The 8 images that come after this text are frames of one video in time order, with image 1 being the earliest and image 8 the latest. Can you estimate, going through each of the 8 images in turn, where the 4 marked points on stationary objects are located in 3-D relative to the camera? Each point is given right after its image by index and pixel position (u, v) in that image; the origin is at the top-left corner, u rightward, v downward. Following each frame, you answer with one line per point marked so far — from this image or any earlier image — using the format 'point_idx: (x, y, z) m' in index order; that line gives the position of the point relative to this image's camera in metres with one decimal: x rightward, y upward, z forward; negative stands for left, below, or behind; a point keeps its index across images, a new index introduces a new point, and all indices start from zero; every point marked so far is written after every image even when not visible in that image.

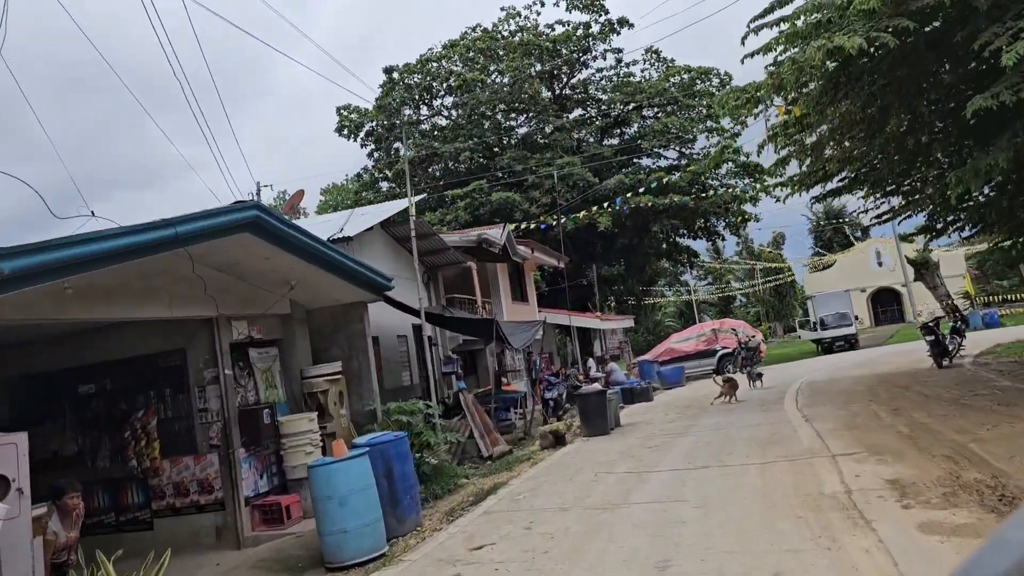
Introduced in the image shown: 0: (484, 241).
0: (-0.6, +1.0, +18.5) m
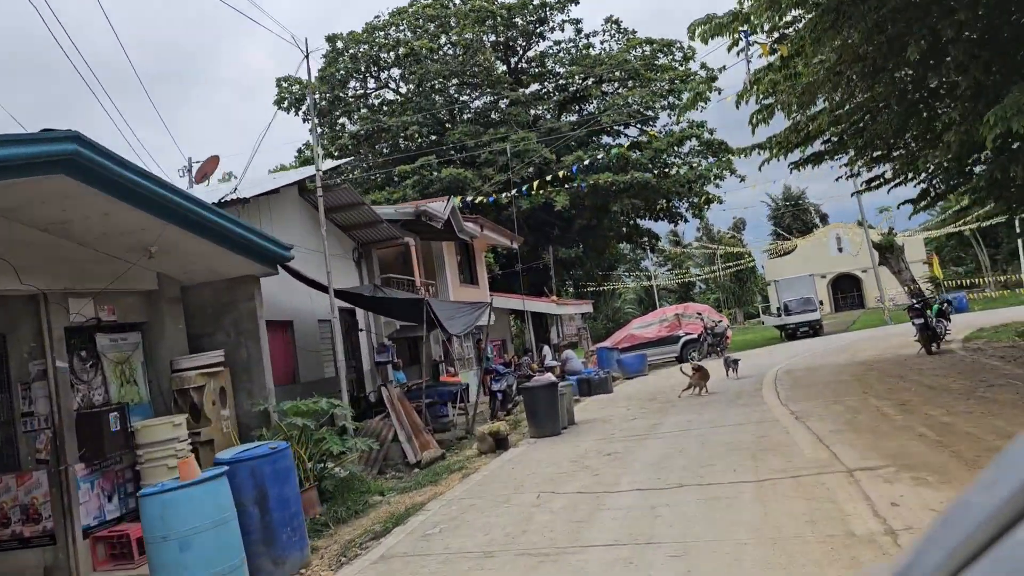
0: (-1.7, +1.4, +16.5) m
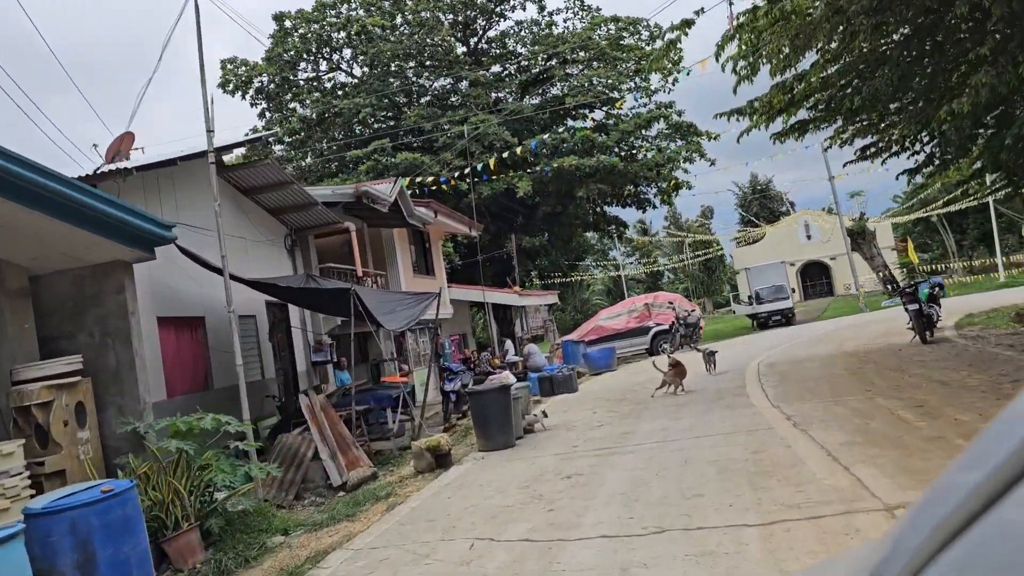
0: (-2.6, +1.6, +14.8) m
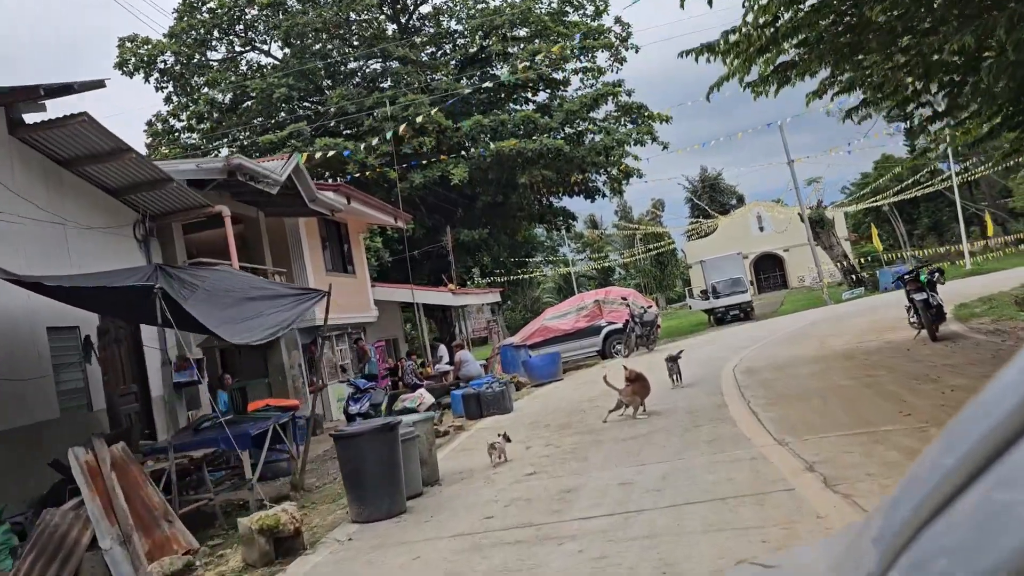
0: (-3.8, +1.6, +11.9) m
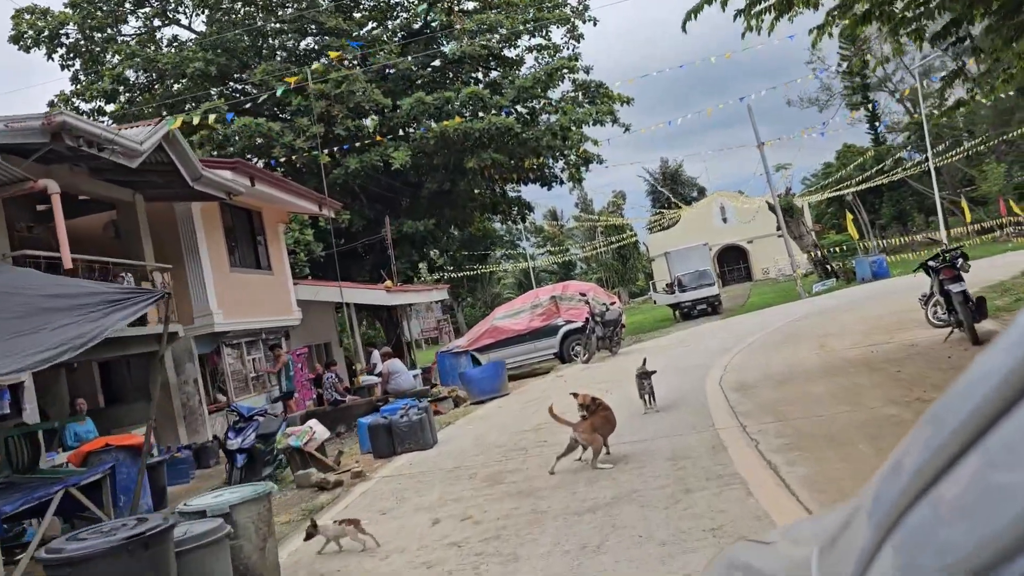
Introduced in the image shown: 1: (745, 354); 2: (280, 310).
0: (-4.6, +1.6, +9.1) m
1: (+3.2, -0.9, +11.5) m
2: (-4.9, -0.5, +17.3) m
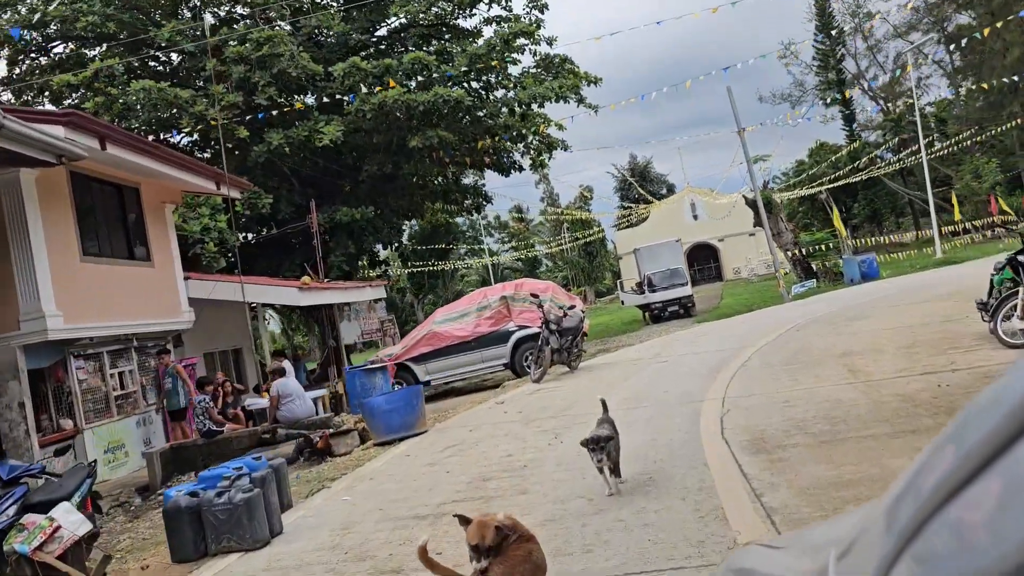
0: (-5.3, +1.7, +5.8) m
1: (+2.4, -0.9, +8.5) m
2: (-5.9, -0.4, +14.0) m
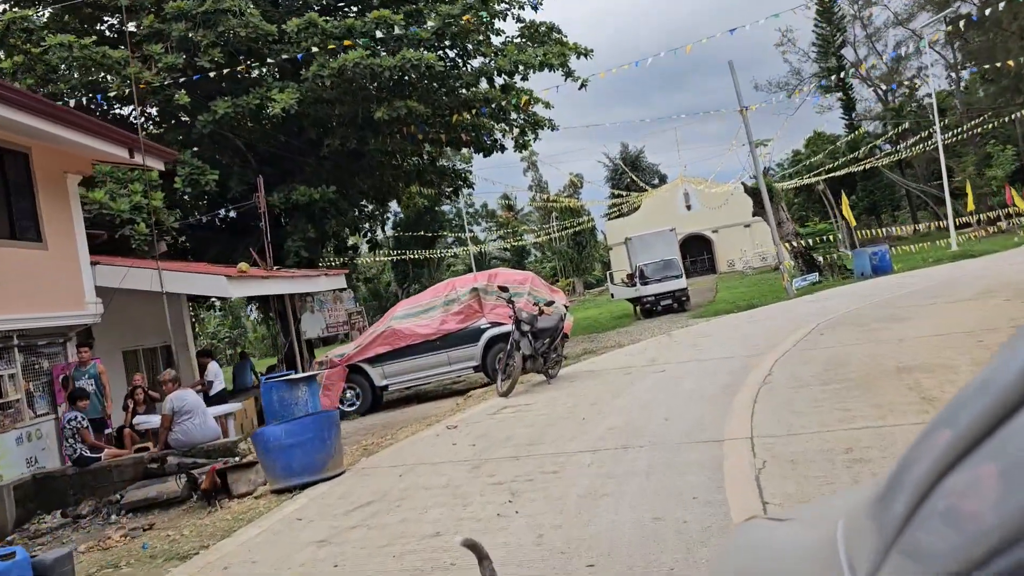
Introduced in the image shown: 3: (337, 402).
0: (-5.7, +1.8, +3.4) m
1: (+2.0, -0.9, +6.2) m
2: (-6.4, -0.2, +11.6) m
3: (-3.0, -1.9, +14.1) m
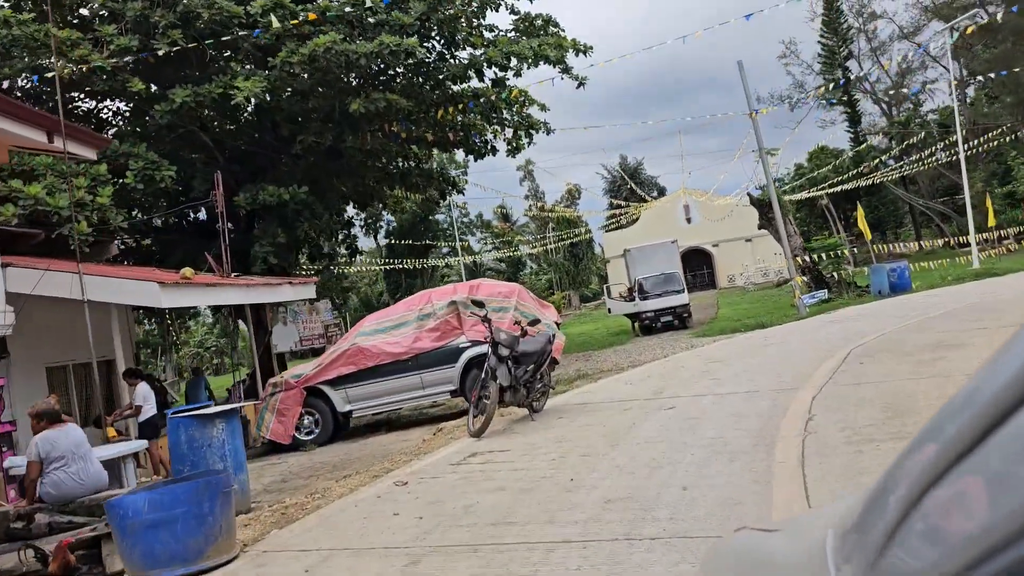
0: (-5.8, +1.8, +1.6) m
1: (+1.8, -1.0, +4.4) m
2: (-6.6, -0.3, +9.8) m
3: (-3.2, -2.1, +12.2) m
